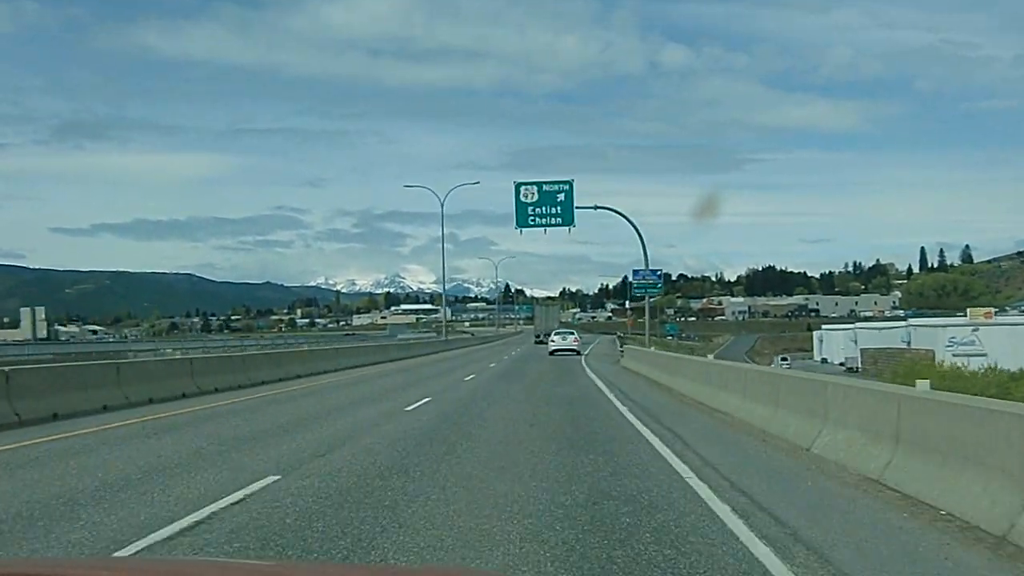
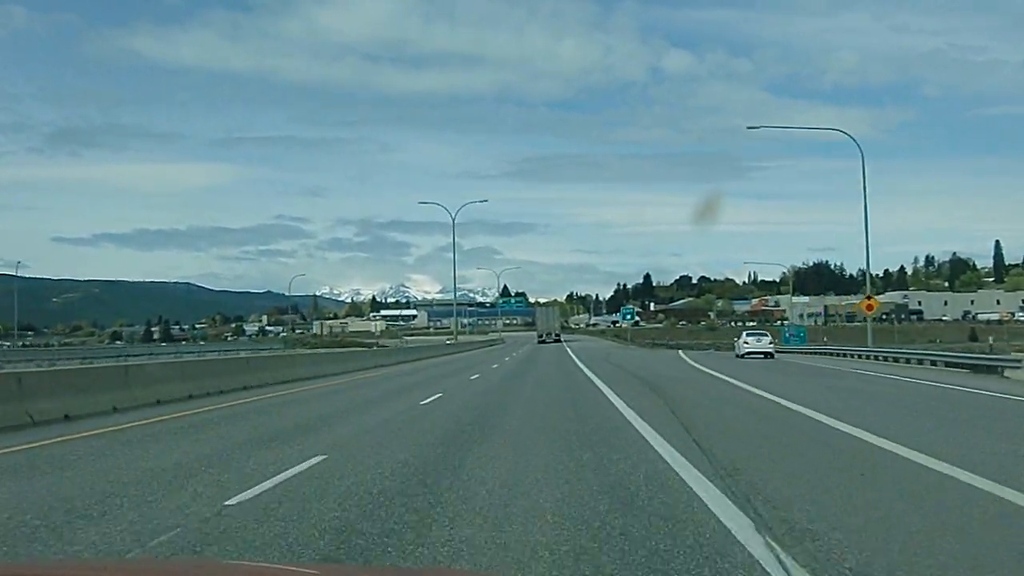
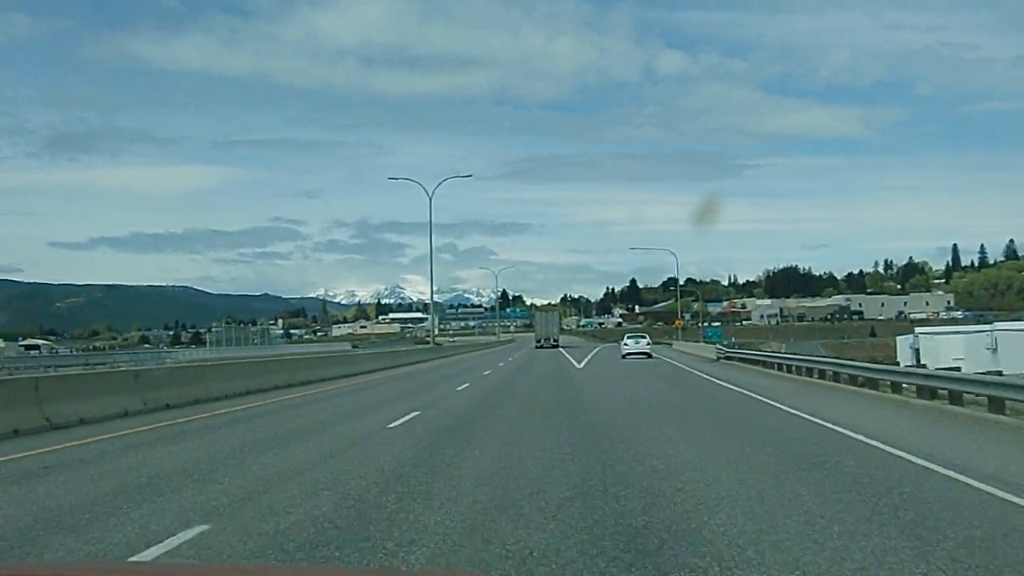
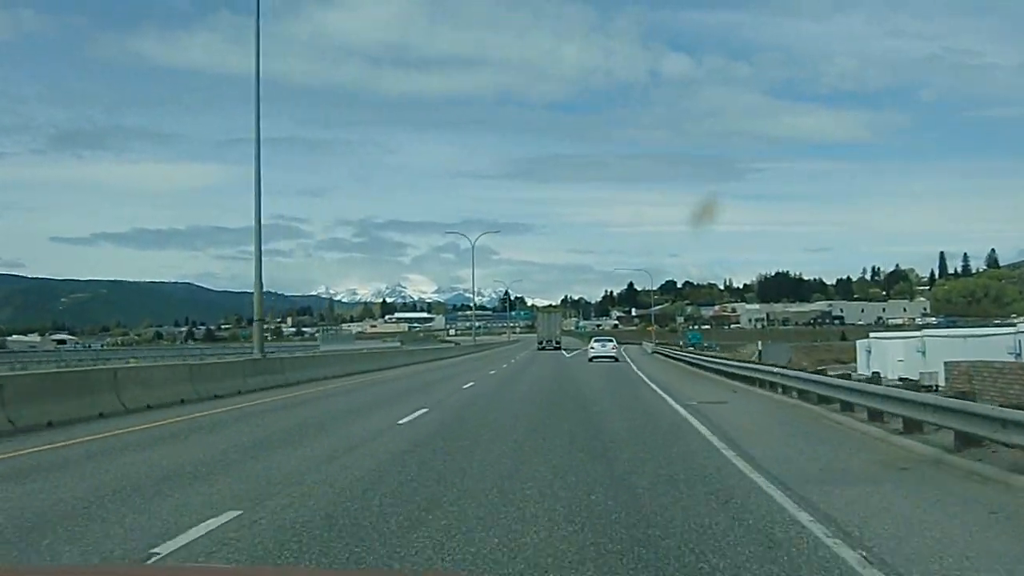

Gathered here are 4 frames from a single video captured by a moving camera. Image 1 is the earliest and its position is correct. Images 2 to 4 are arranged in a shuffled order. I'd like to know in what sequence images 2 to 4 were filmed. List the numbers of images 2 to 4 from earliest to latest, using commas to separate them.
4, 3, 2
